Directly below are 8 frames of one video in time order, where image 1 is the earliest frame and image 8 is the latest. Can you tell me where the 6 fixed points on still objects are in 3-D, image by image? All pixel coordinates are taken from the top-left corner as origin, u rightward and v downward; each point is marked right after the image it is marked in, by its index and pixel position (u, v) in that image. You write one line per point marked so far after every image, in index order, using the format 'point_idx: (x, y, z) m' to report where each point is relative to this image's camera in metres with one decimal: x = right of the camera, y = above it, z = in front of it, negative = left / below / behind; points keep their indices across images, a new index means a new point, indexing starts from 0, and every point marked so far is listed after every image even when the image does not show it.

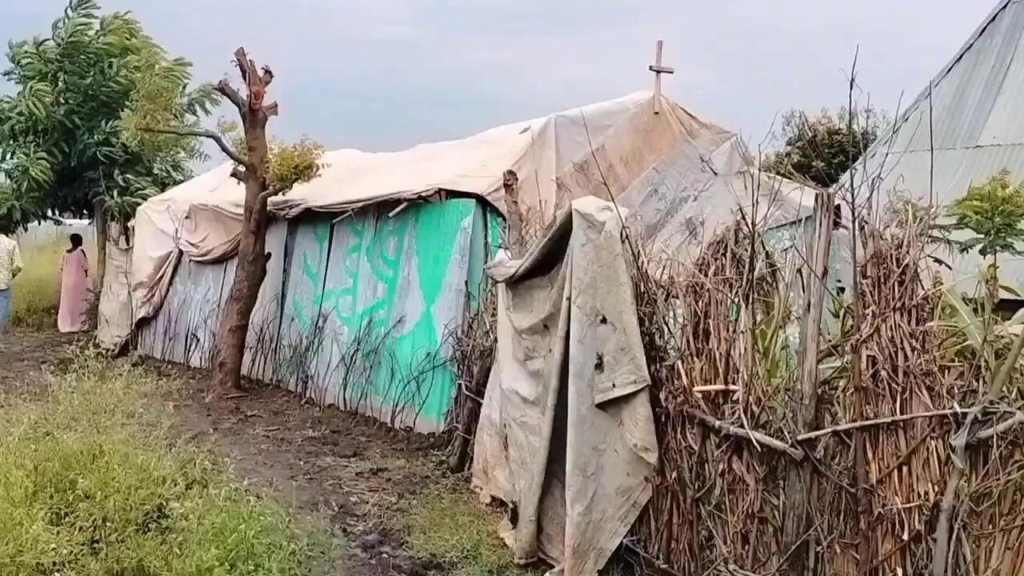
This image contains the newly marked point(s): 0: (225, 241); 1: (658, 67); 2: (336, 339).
0: (-4.3, +0.7, +11.8) m
1: (+1.6, +2.4, +8.8) m
2: (-2.1, -0.6, +9.4) m
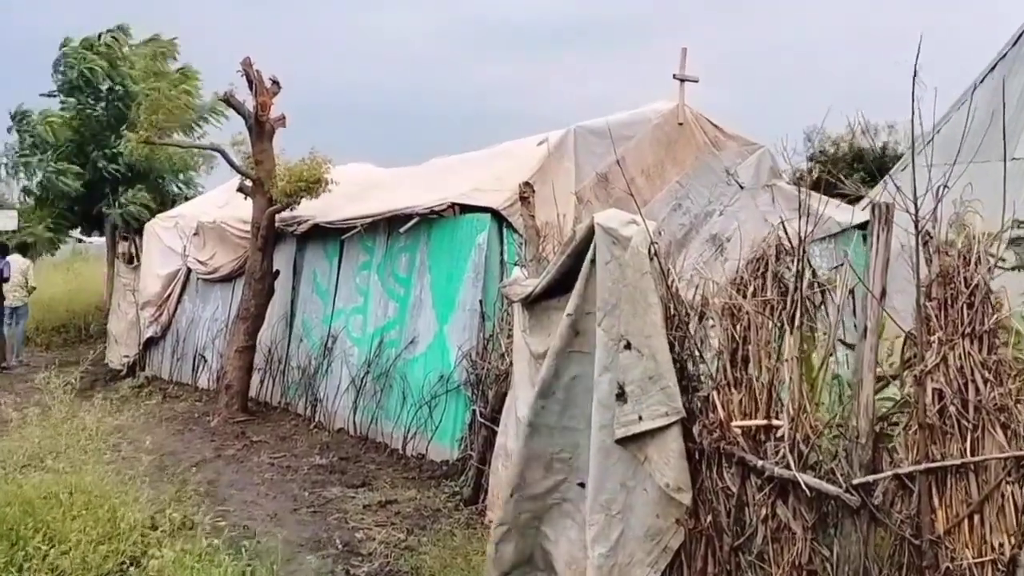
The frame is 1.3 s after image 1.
0: (-4.1, +0.4, +11.5) m
1: (+1.8, +2.2, +8.4) m
2: (-1.9, -0.8, +9.0) m
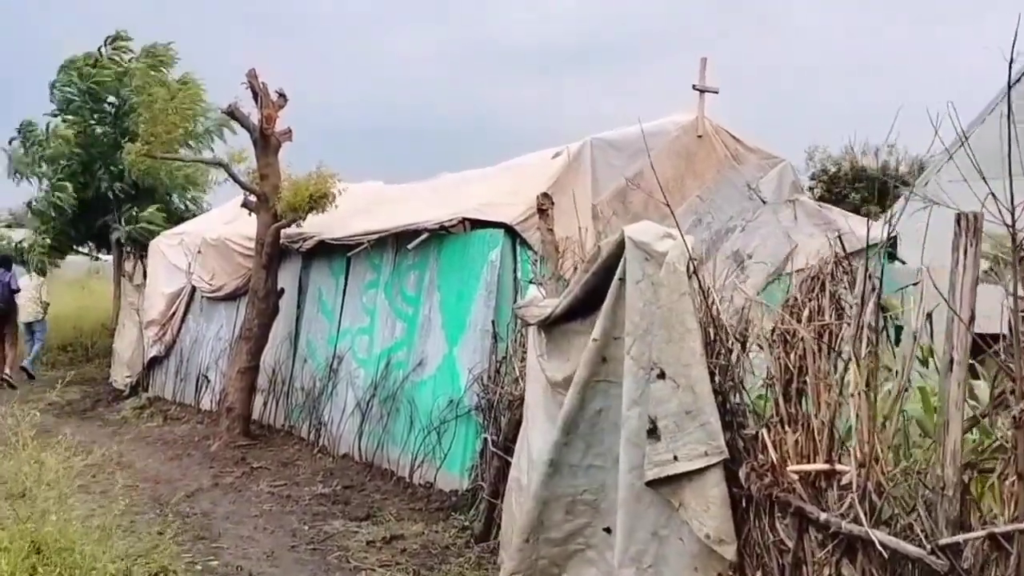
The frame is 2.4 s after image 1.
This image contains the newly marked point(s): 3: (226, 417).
0: (-3.9, +0.2, +11.2) m
1: (+1.9, +2.0, +8.0) m
2: (-1.8, -1.0, +8.6) m
3: (-3.4, -1.6, +9.5) m
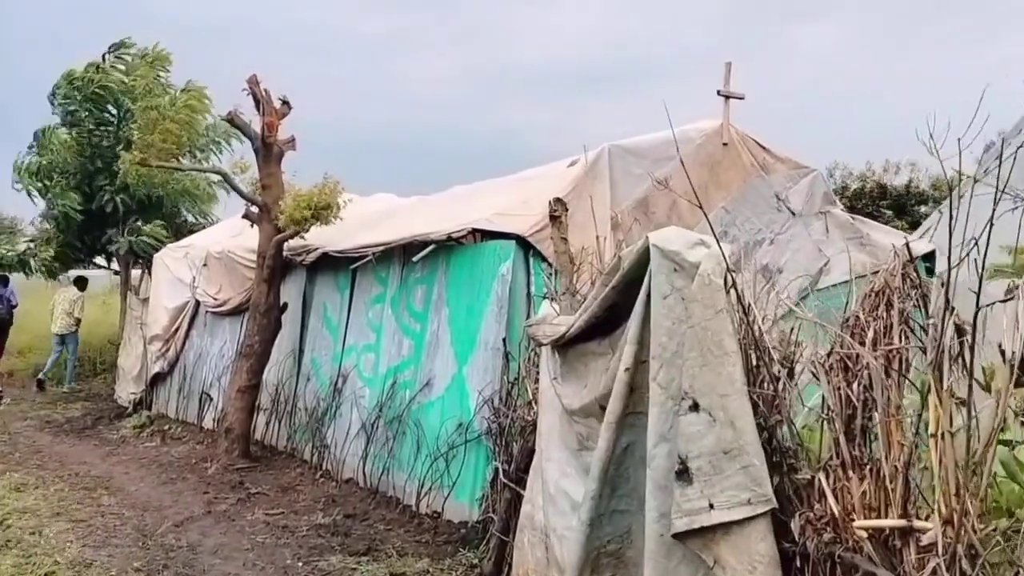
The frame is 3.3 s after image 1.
0: (-3.7, 0.0, +10.8) m
1: (+2.1, +1.9, +7.5) m
2: (-1.6, -1.2, +8.1) m
3: (-3.3, -1.7, +9.0) m
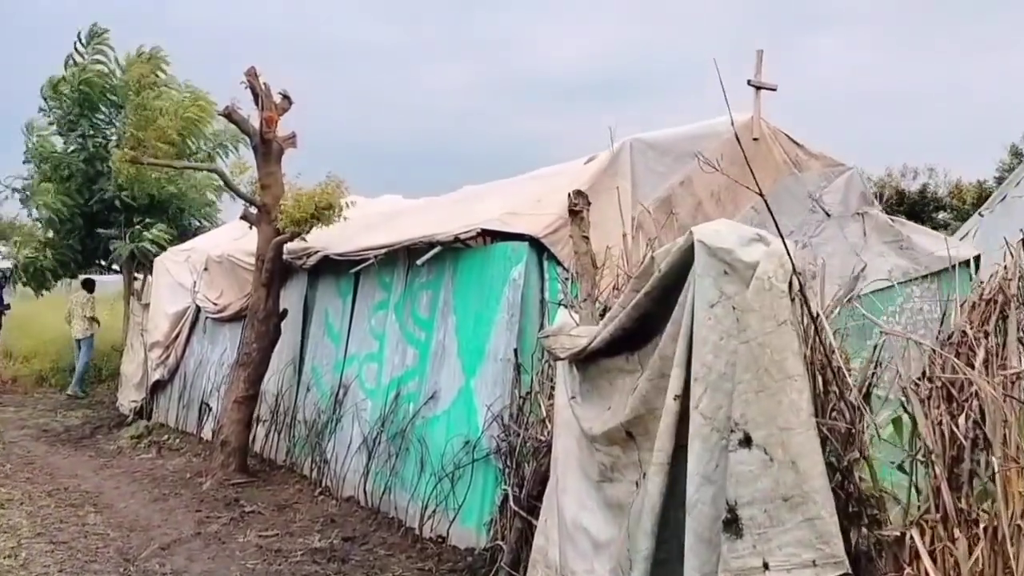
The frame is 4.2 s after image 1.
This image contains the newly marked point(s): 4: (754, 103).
0: (-3.6, -0.1, +10.3) m
1: (+2.2, +1.8, +7.0) m
2: (-1.5, -1.3, +7.6) m
3: (-3.2, -1.8, +8.5) m
4: (+2.2, +1.6, +7.0) m
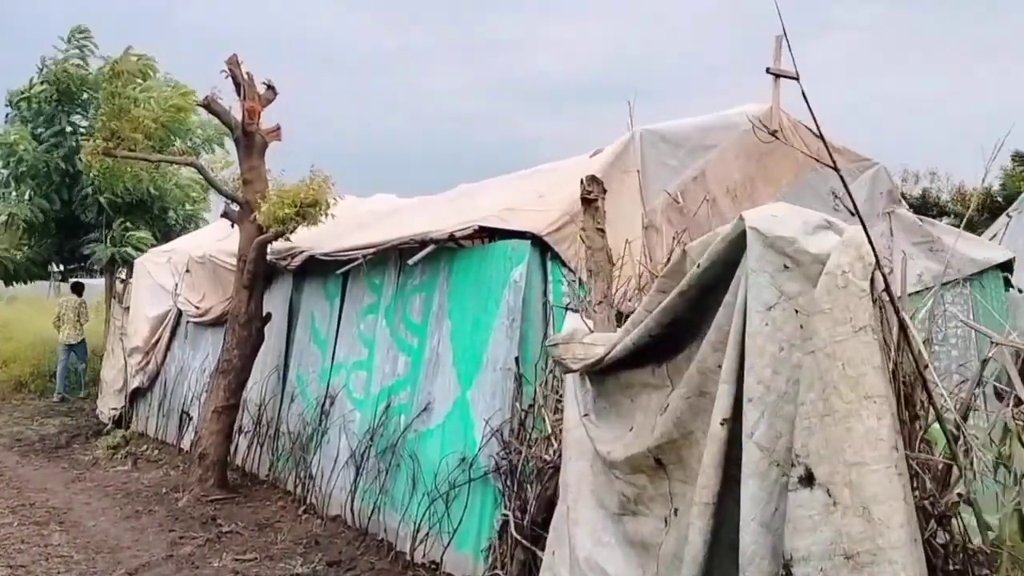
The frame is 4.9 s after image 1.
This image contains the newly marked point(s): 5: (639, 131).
0: (-3.6, -0.1, +9.7) m
1: (+2.2, +1.8, +6.5) m
2: (-1.5, -1.3, +7.1) m
3: (-3.2, -1.8, +8.0) m
4: (+2.2, +1.6, +6.5) m
5: (+1.0, +1.2, +6.1) m
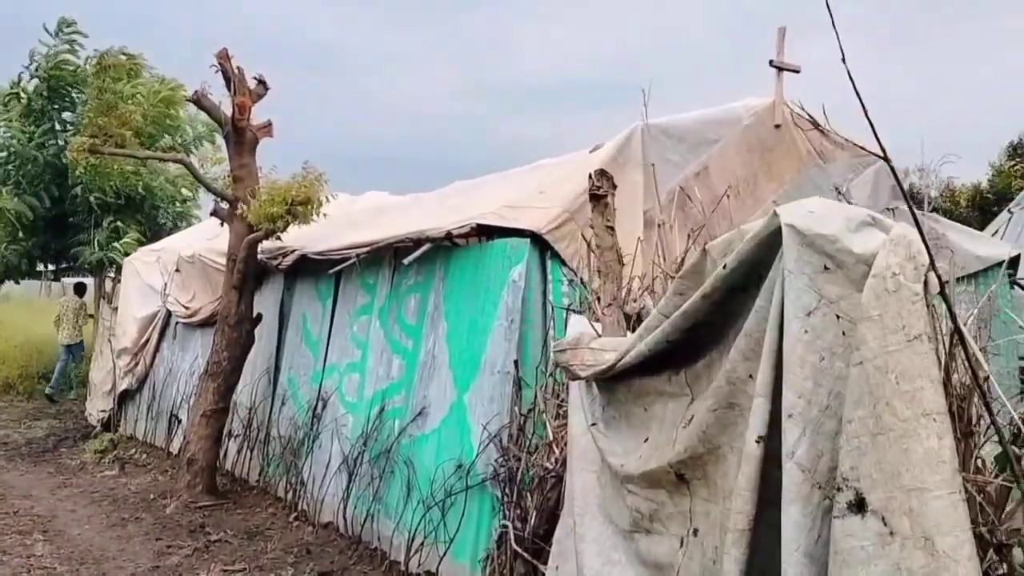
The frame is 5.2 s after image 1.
0: (-3.6, -0.1, +9.5) m
1: (+2.2, +1.8, +6.3) m
2: (-1.5, -1.3, +6.9) m
3: (-3.2, -1.8, +7.7) m
4: (+2.1, +1.6, +6.3) m
5: (+1.0, +1.2, +5.9) m
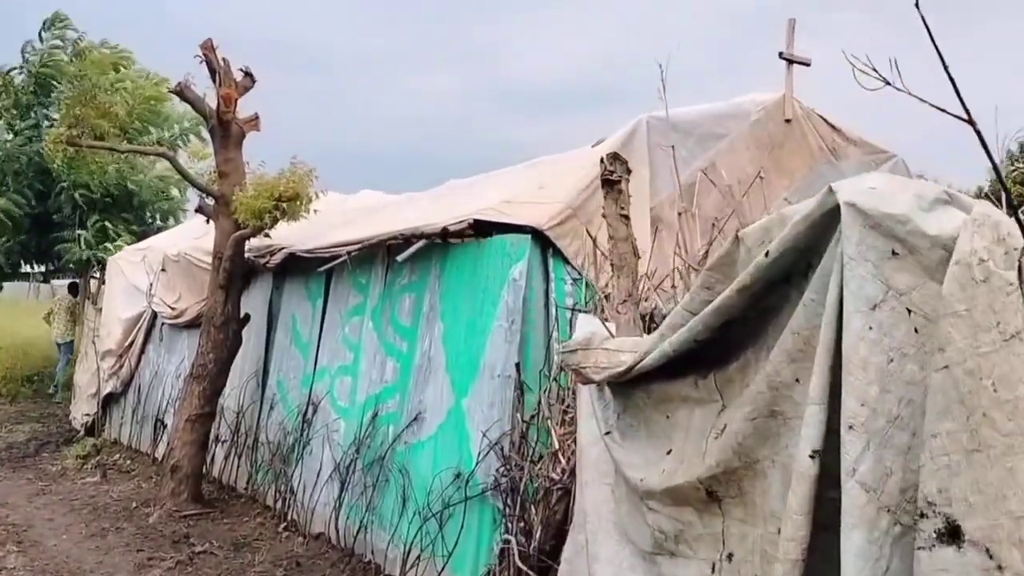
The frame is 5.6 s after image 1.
0: (-3.7, -0.1, +9.2) m
1: (+2.2, +1.8, +6.1) m
2: (-1.5, -1.3, +6.6) m
3: (-3.2, -1.8, +7.4) m
4: (+2.1, +1.6, +6.1) m
5: (+1.0, +1.2, +5.6) m
